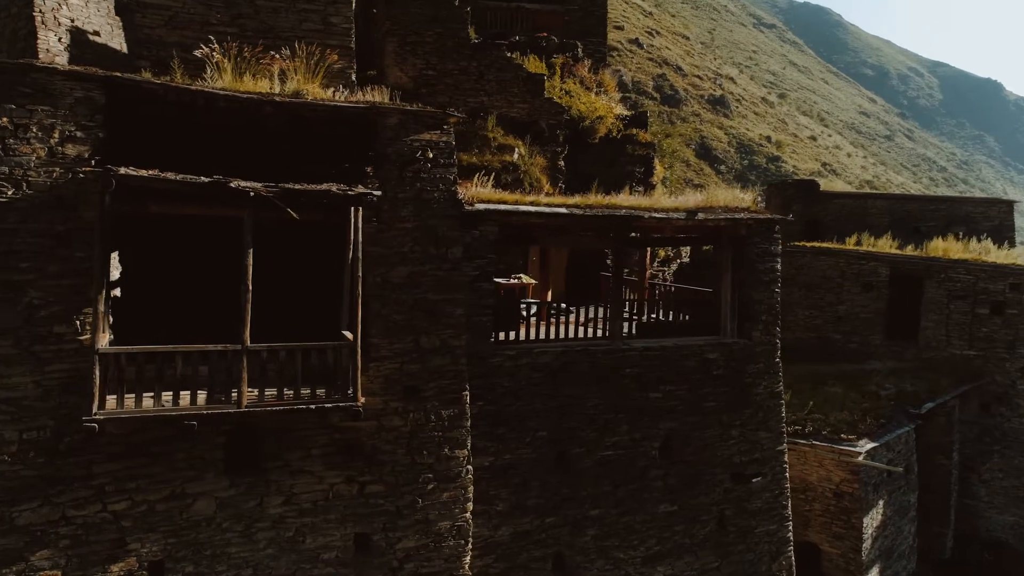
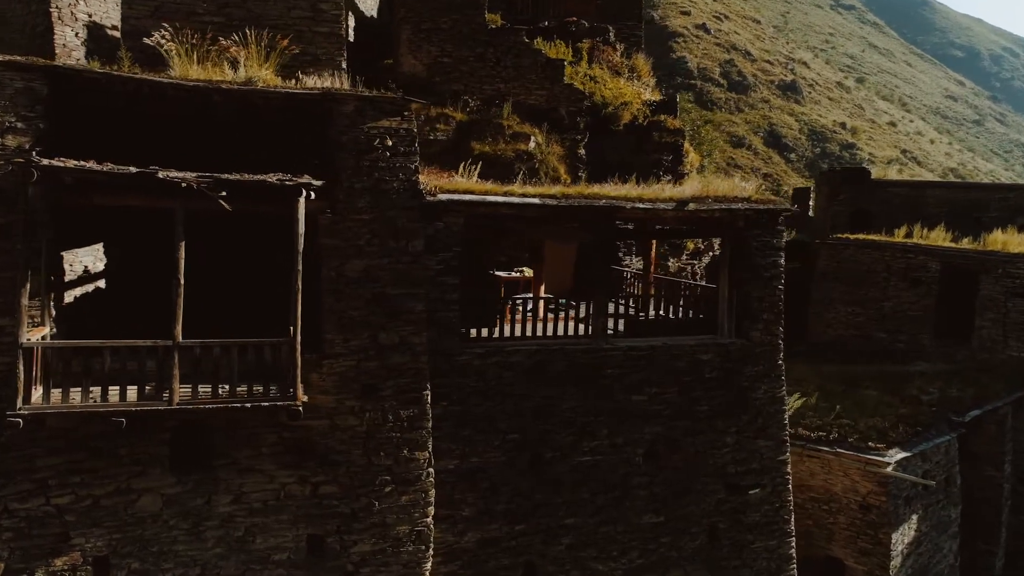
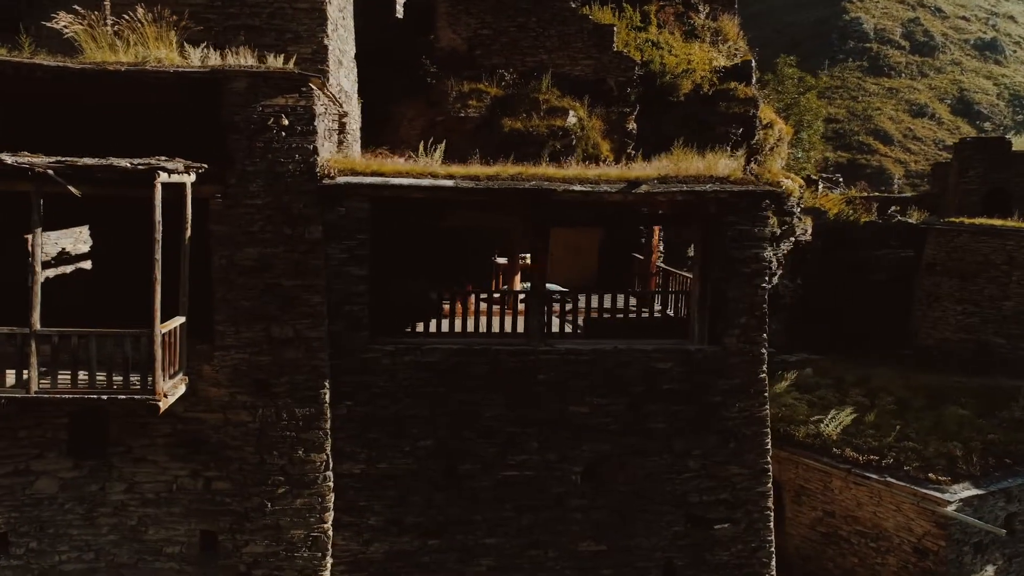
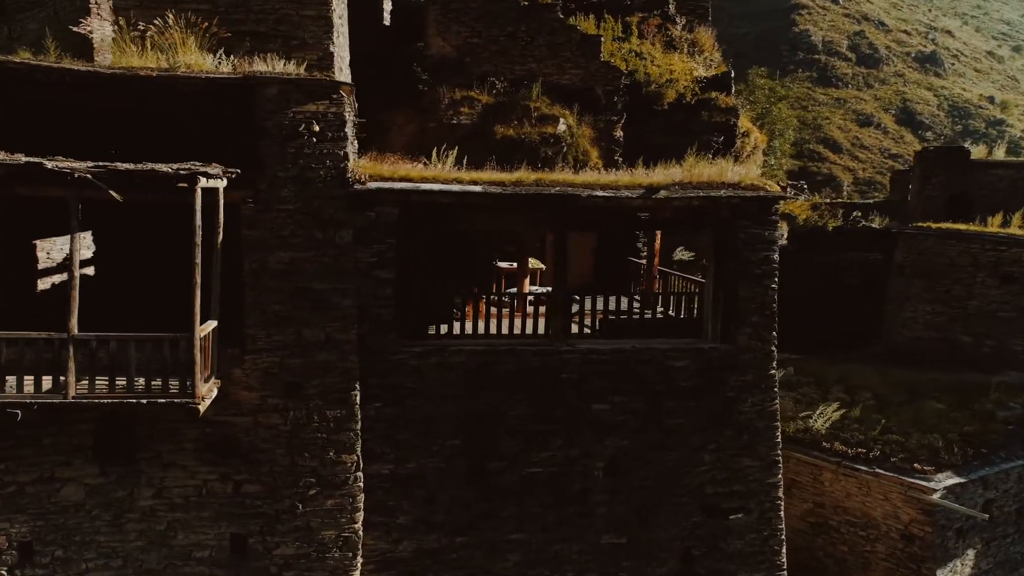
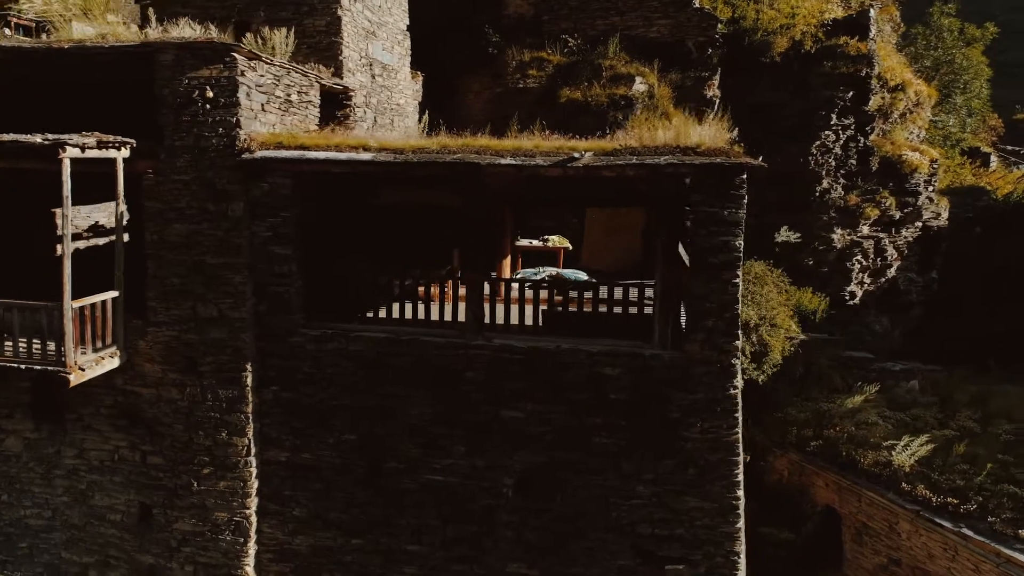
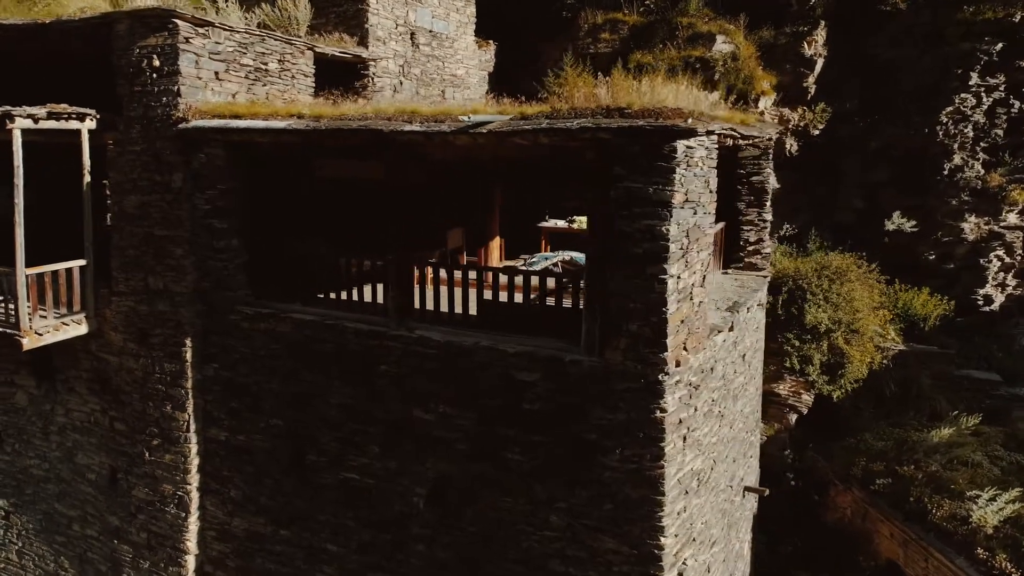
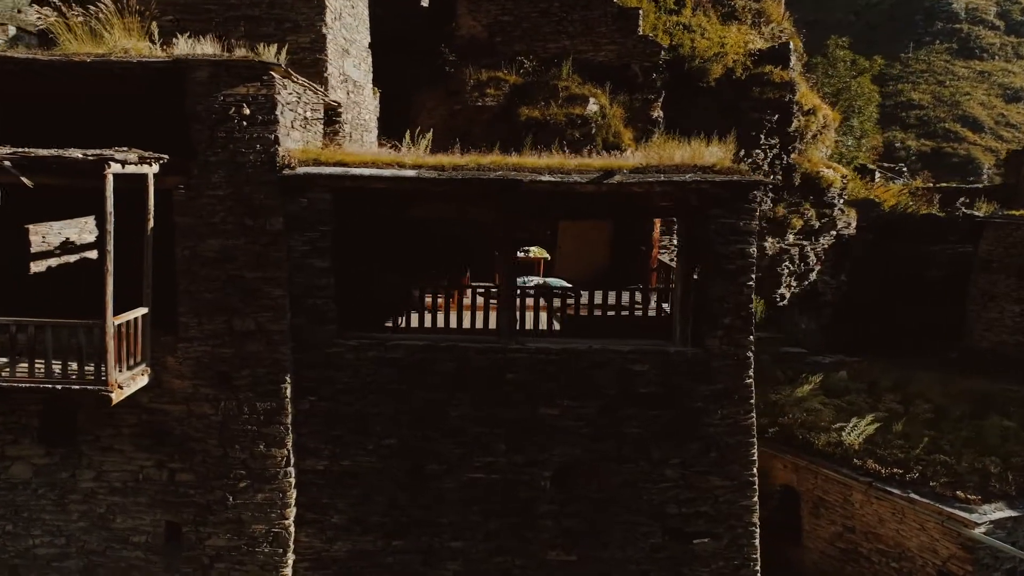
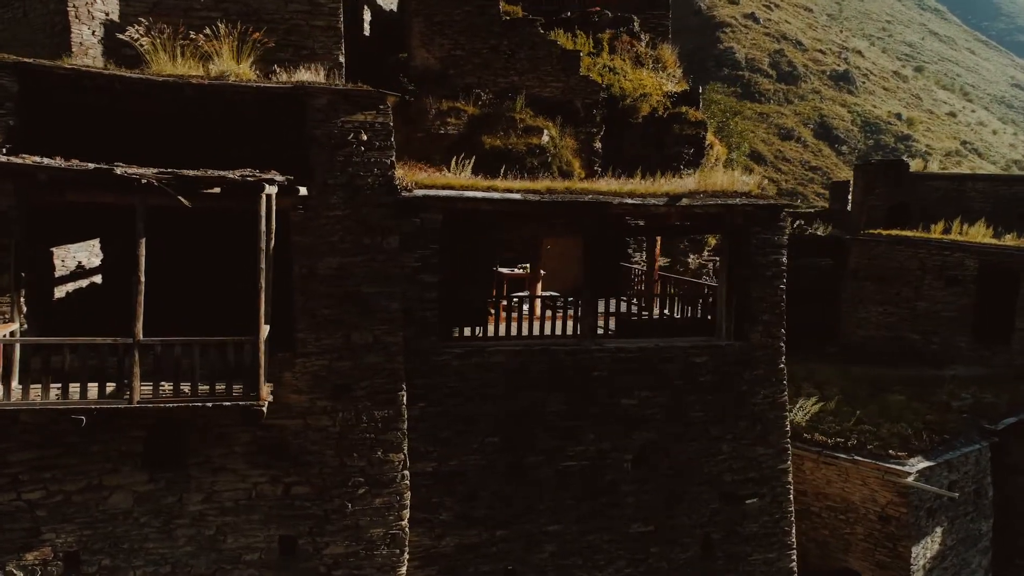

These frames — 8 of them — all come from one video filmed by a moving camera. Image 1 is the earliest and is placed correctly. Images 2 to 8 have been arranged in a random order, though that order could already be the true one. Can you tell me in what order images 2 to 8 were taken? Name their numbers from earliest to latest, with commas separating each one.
2, 8, 4, 3, 7, 5, 6
